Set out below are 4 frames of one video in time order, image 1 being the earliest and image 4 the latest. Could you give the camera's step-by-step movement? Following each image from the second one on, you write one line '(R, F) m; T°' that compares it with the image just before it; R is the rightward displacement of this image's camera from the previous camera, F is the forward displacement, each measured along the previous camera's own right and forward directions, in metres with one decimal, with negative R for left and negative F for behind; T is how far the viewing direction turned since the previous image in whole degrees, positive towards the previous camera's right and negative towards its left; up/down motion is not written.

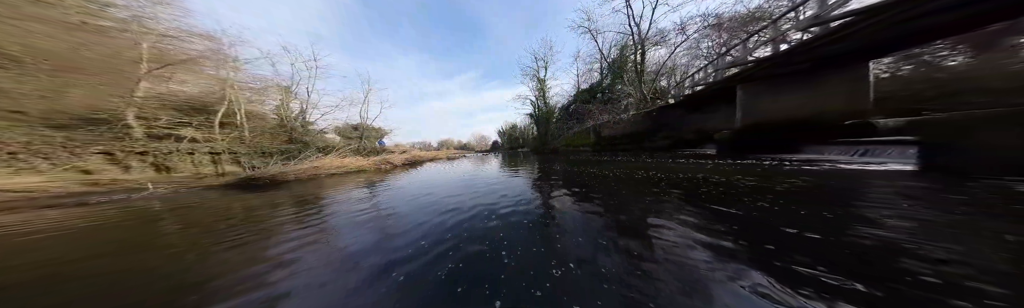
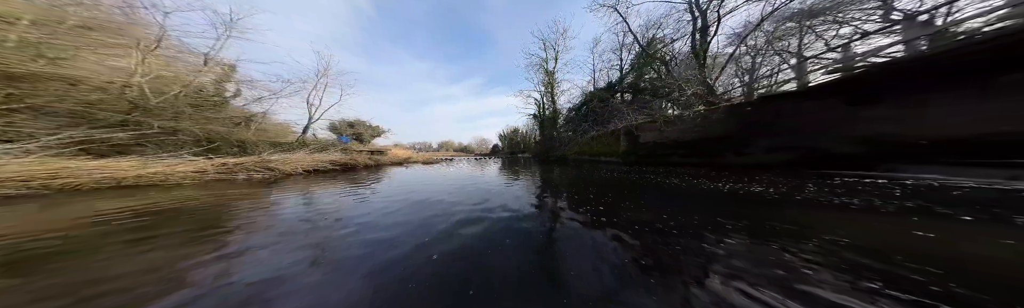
(+0.5, +3.0) m; -2°
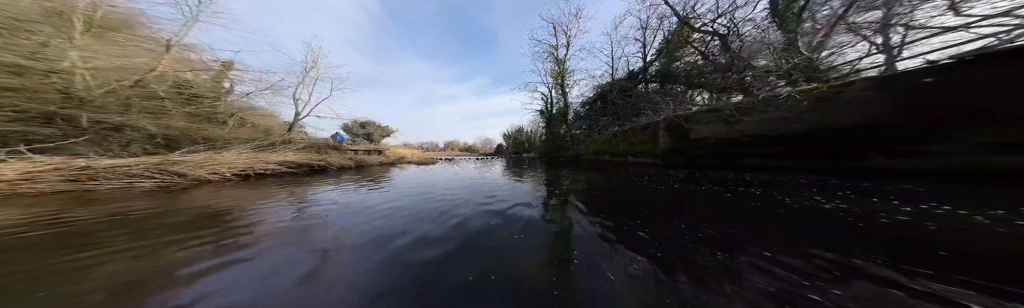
(+0.1, +1.4) m; -3°
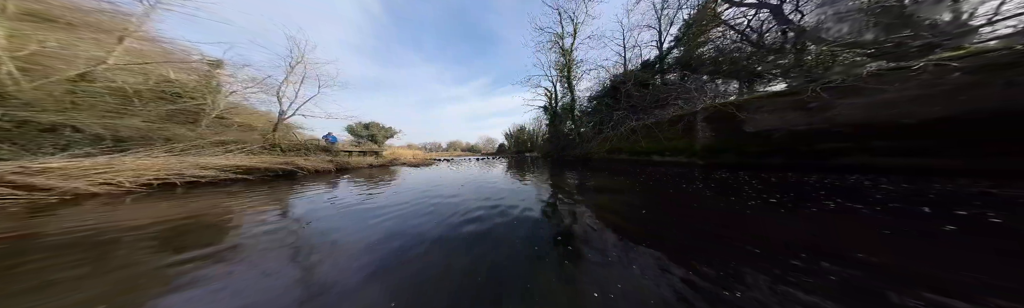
(0.0, +0.9) m; -1°
